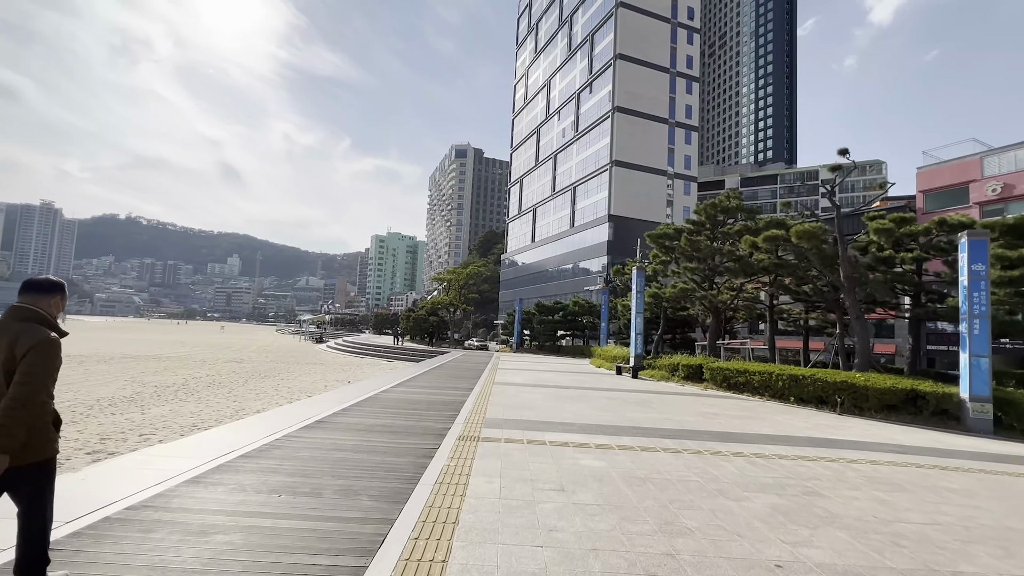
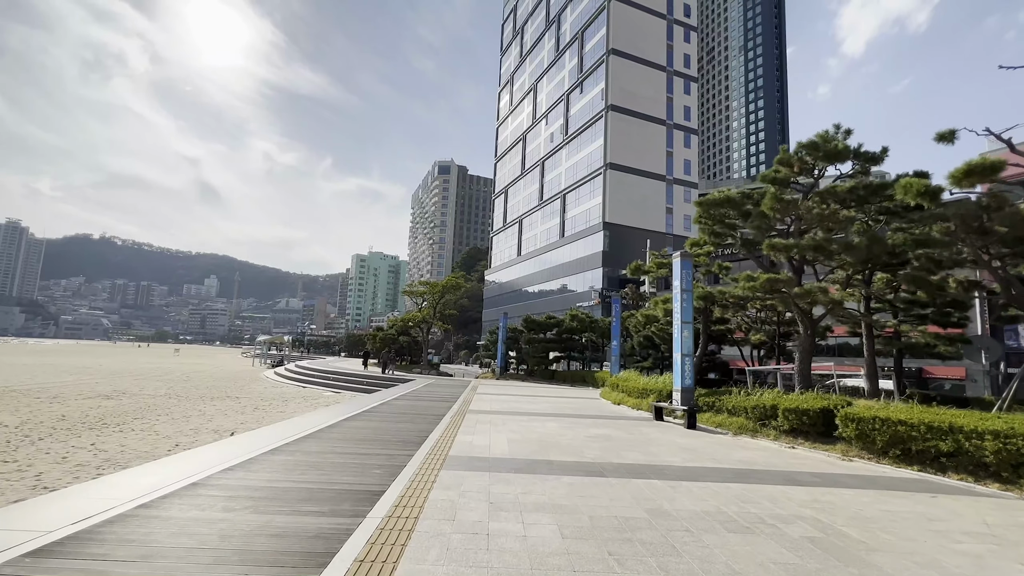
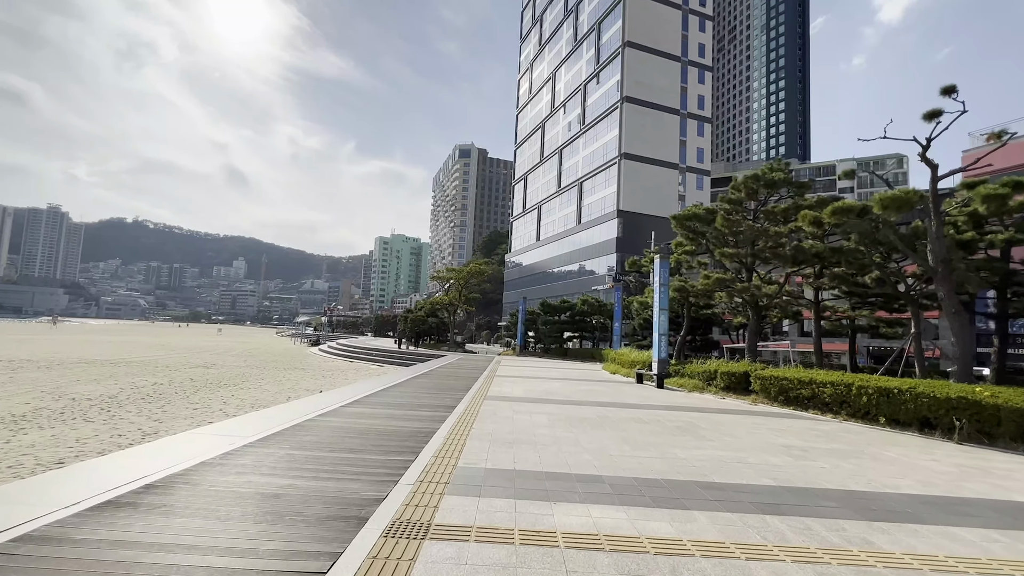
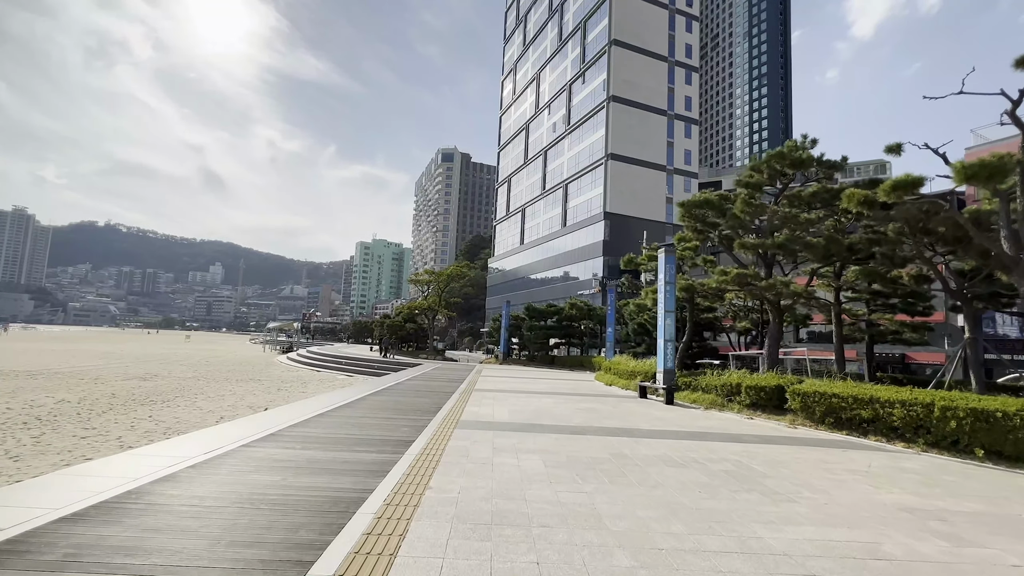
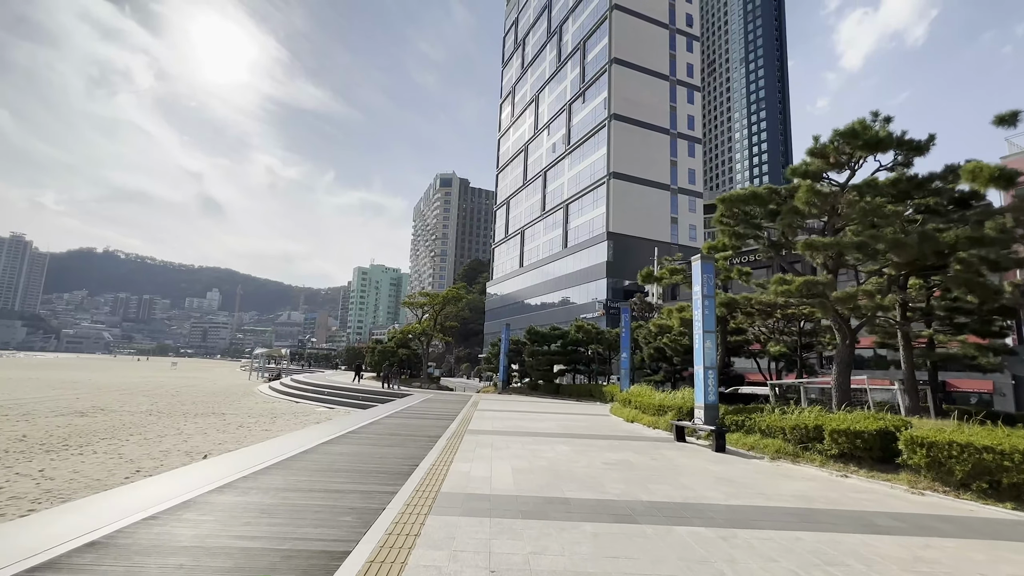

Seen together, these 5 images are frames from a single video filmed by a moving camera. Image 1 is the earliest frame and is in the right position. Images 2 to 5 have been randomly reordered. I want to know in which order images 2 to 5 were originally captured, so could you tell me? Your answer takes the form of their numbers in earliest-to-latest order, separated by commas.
3, 4, 2, 5
